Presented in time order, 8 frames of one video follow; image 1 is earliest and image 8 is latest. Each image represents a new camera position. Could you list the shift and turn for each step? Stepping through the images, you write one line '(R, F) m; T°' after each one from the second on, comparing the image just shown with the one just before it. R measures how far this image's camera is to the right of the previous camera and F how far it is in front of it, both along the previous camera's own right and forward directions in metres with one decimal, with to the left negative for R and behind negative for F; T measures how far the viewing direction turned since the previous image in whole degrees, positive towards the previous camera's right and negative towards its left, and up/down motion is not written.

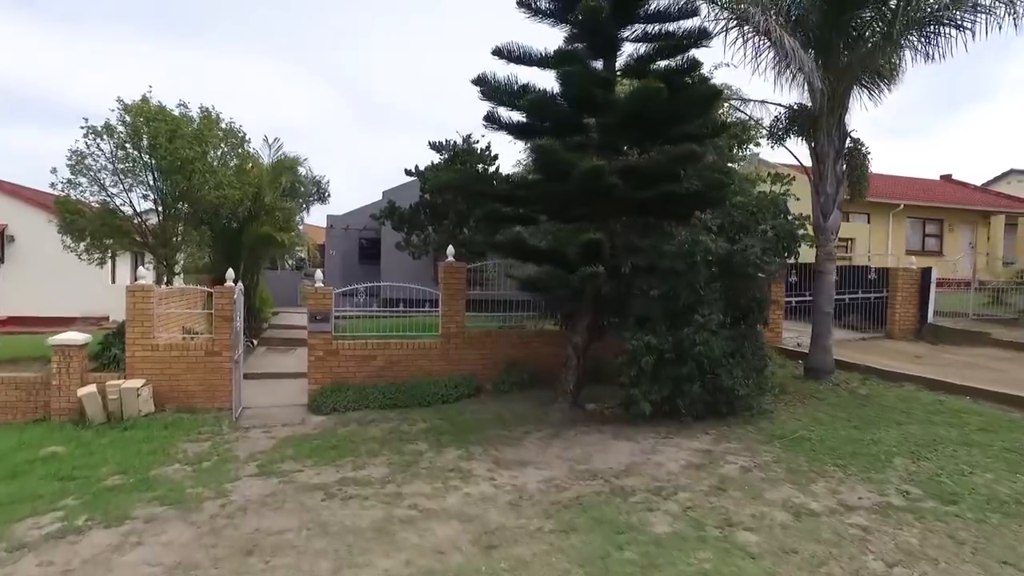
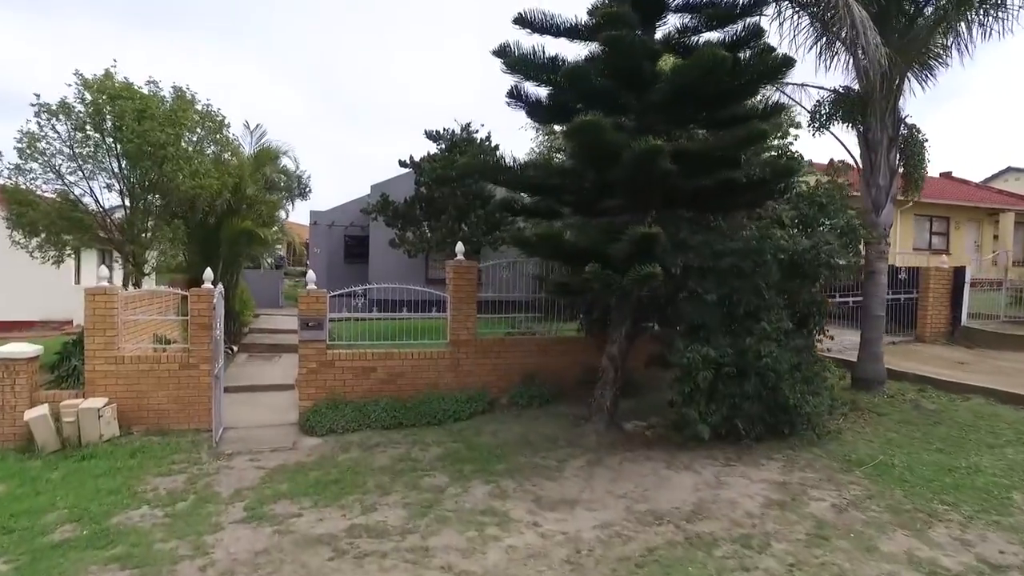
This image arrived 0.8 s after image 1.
(-0.6, +0.9) m; +2°
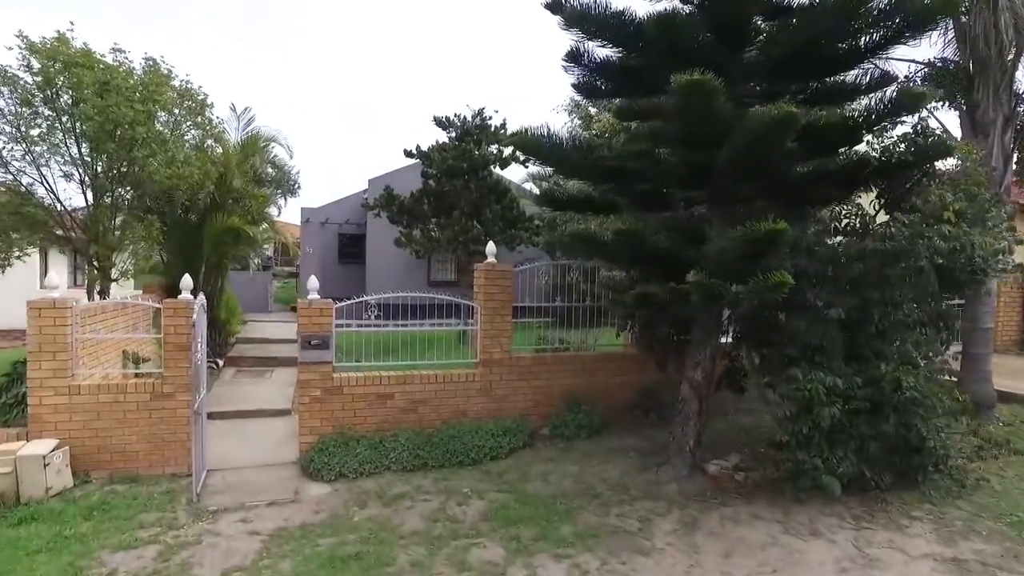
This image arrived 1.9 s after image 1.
(-0.7, +1.2) m; +1°
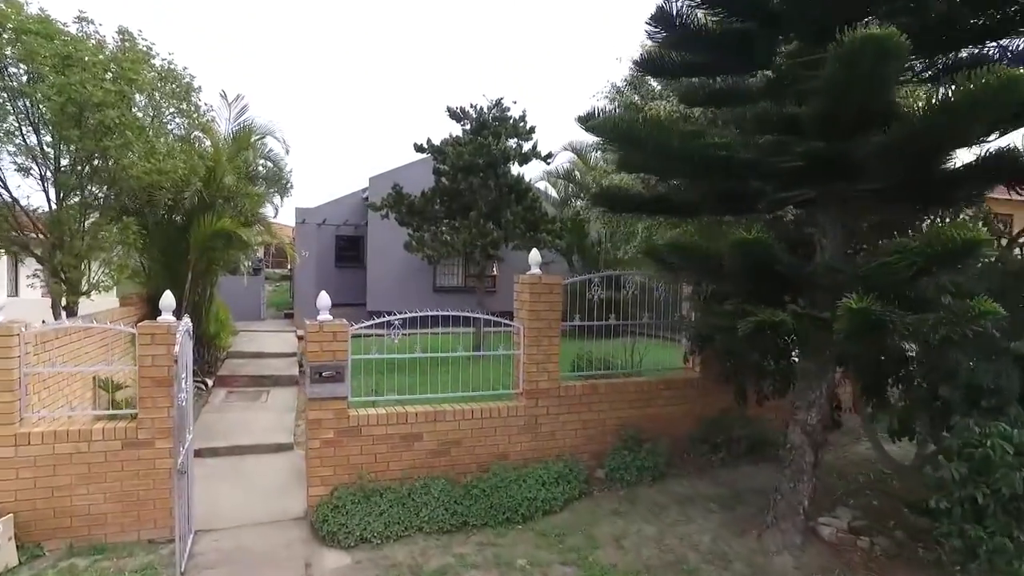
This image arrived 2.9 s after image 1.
(-0.6, +1.0) m; +1°
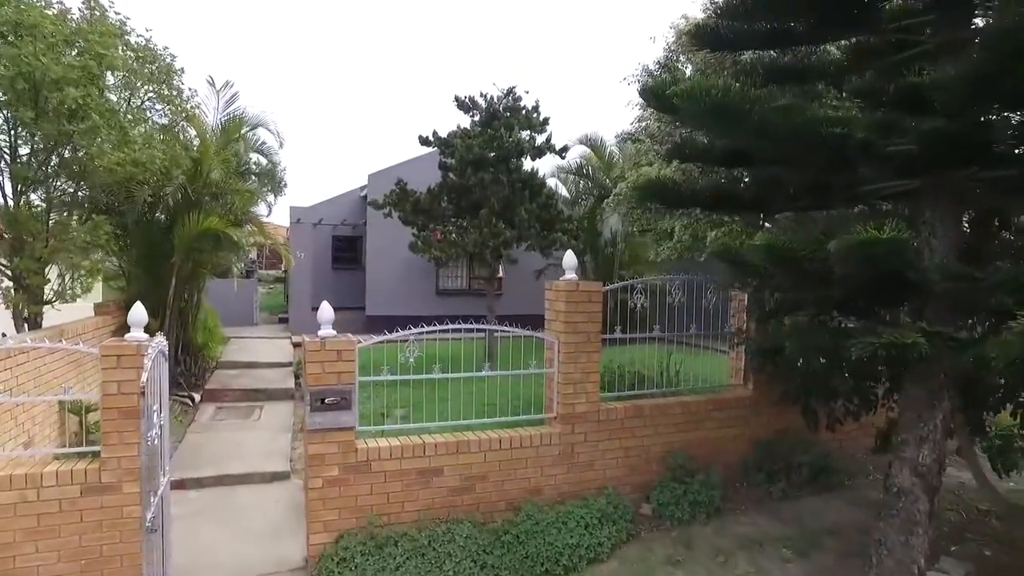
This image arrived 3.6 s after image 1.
(-0.3, +0.7) m; +1°
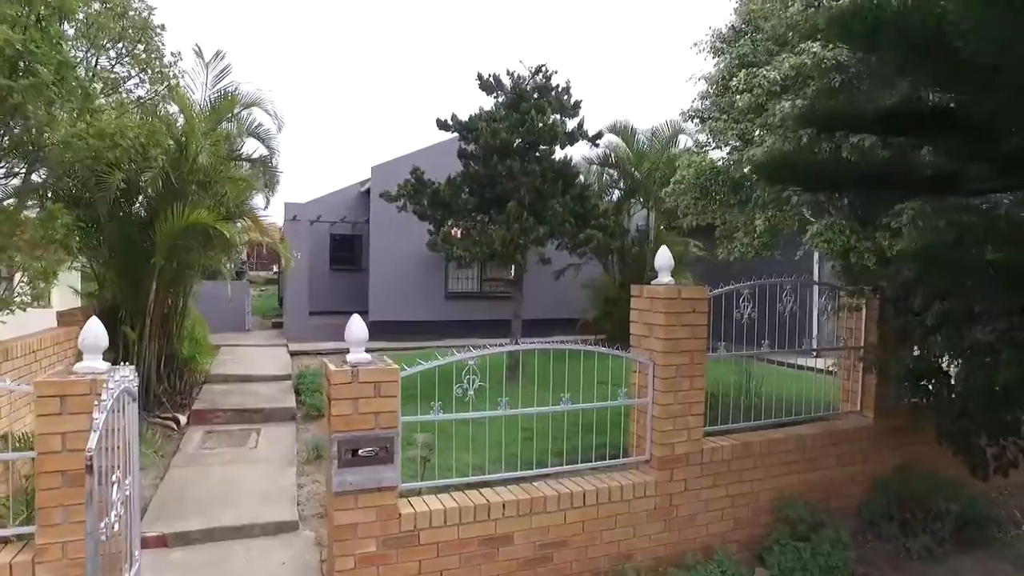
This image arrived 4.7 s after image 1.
(-0.6, +1.1) m; +1°
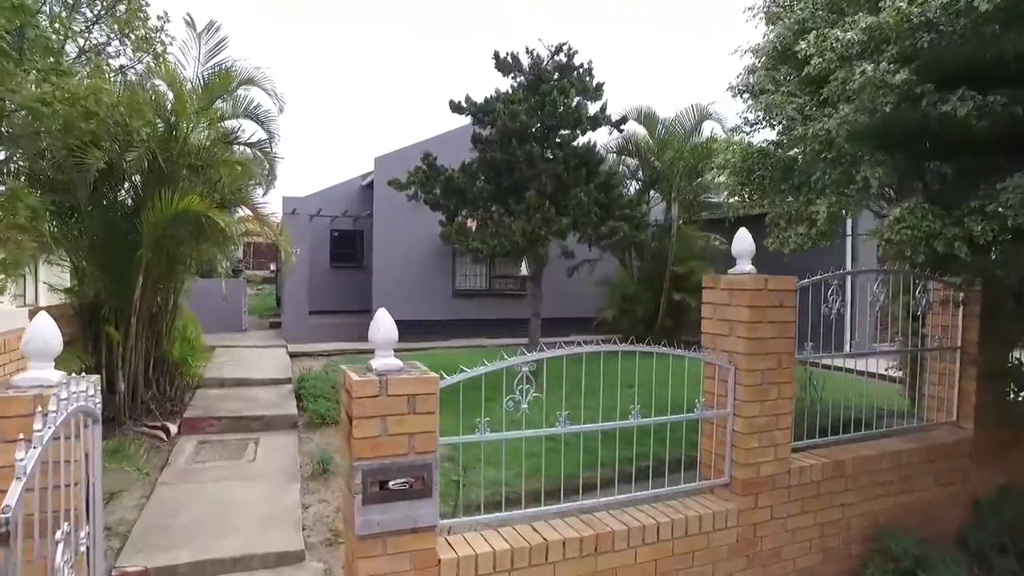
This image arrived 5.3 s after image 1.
(-0.3, +0.6) m; 0°
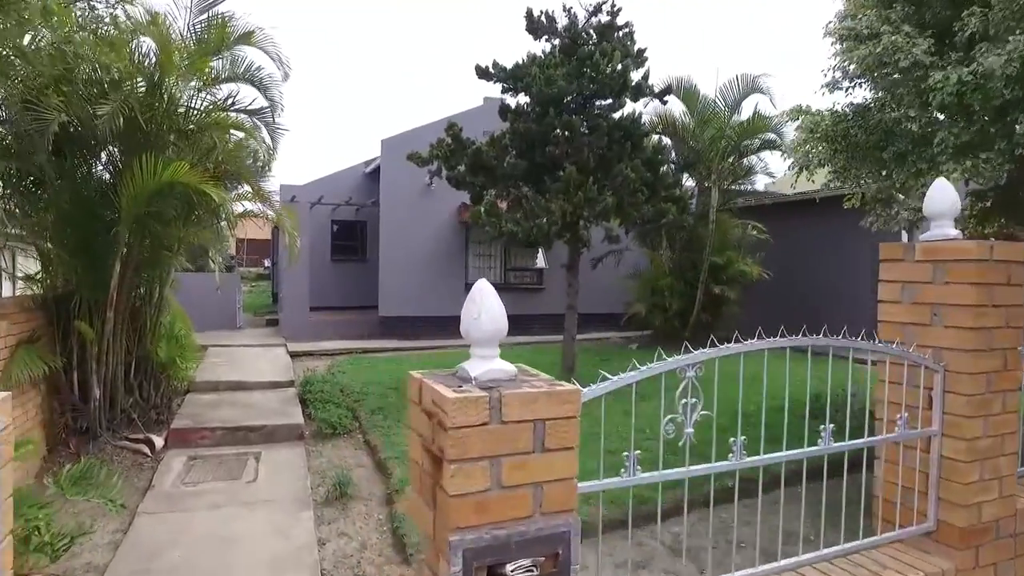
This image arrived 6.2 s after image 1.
(-0.5, +0.9) m; +1°
